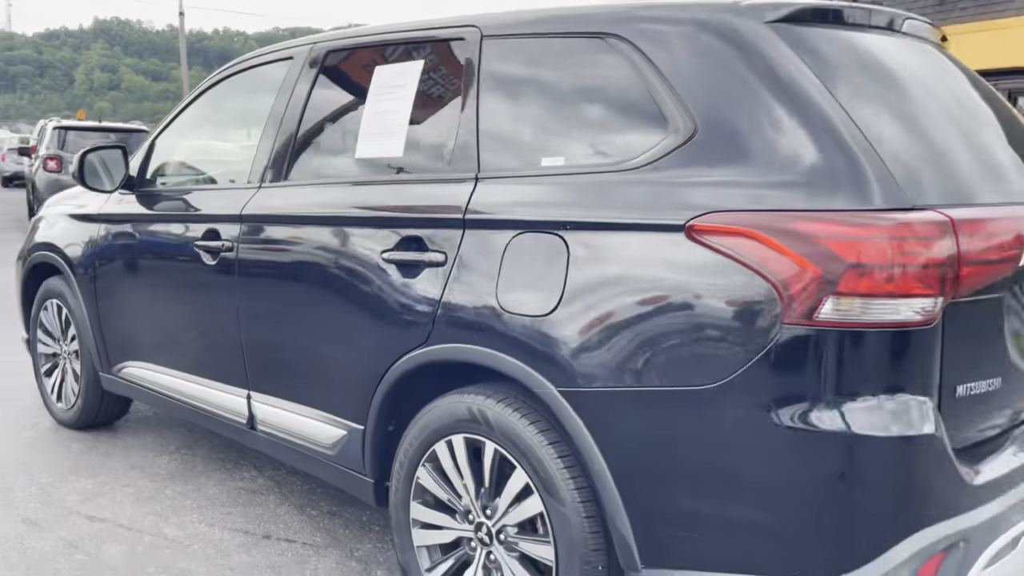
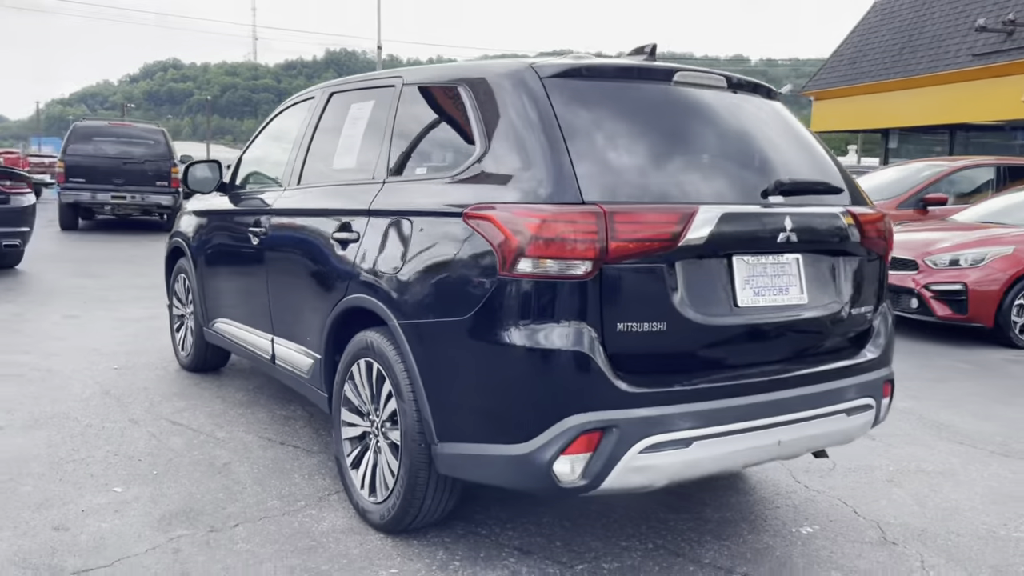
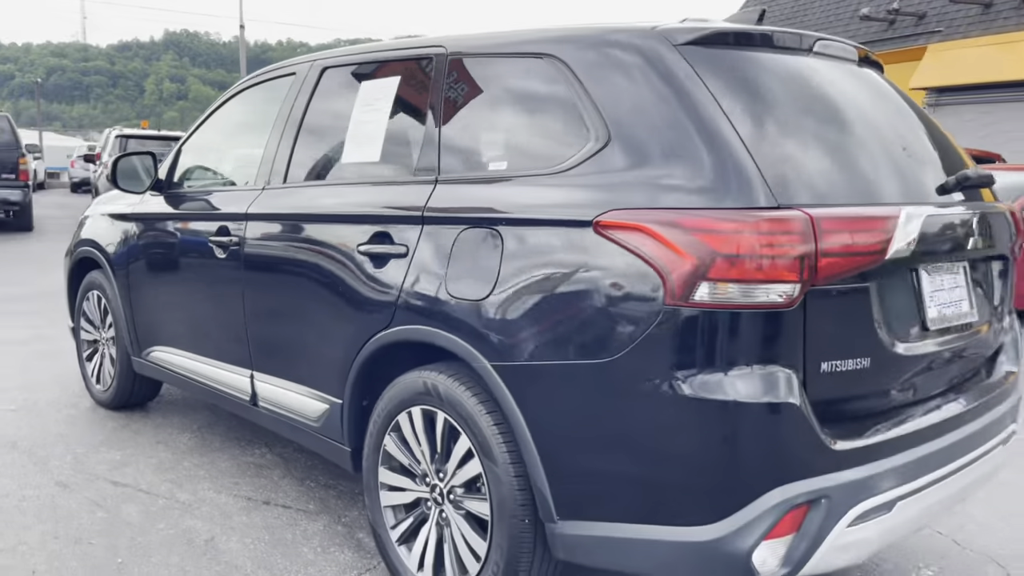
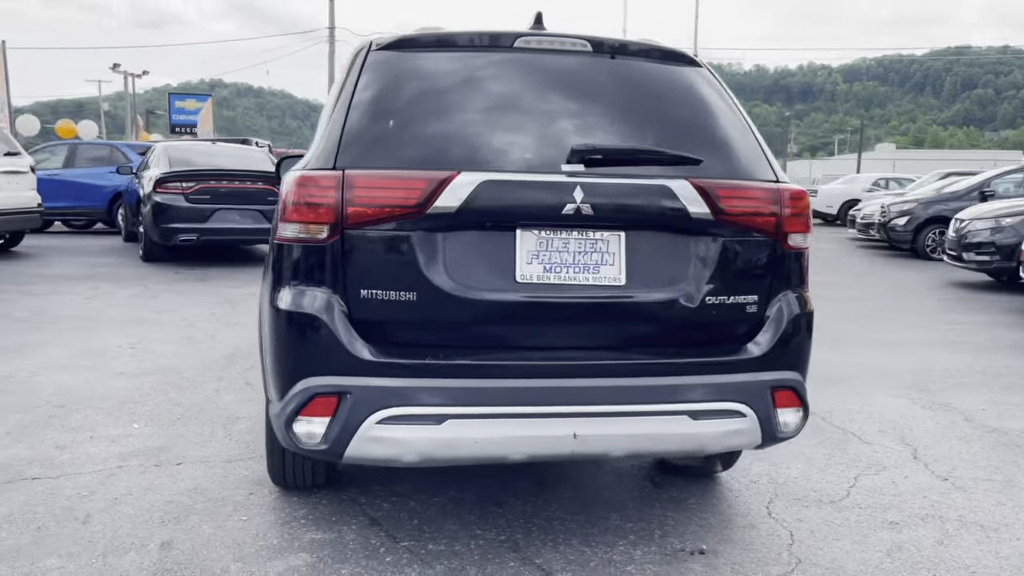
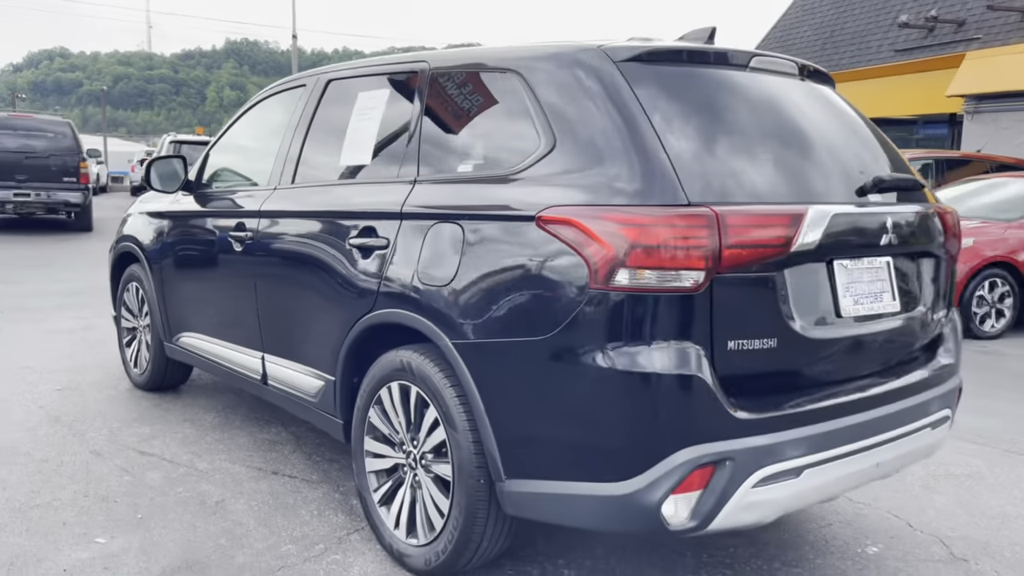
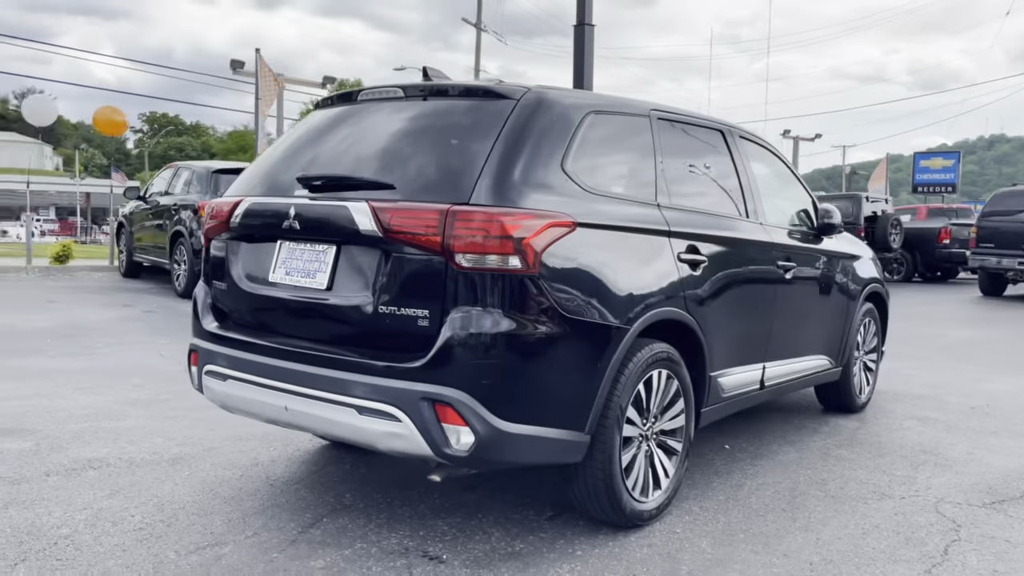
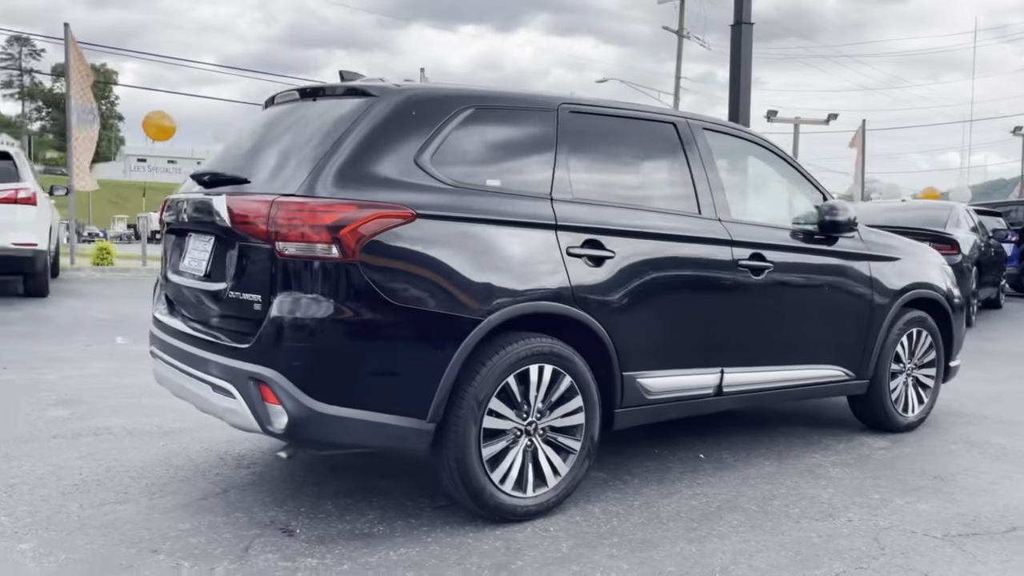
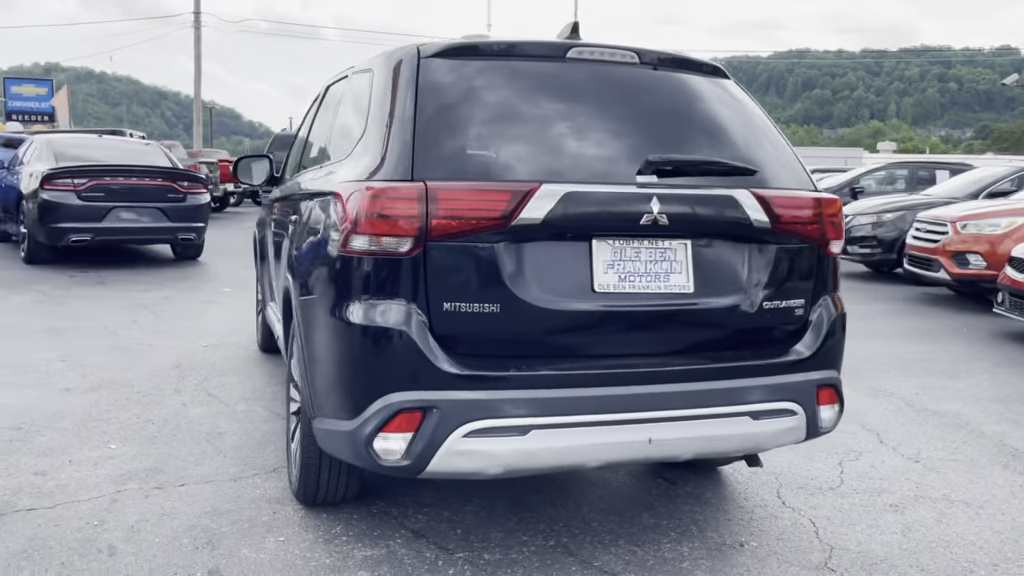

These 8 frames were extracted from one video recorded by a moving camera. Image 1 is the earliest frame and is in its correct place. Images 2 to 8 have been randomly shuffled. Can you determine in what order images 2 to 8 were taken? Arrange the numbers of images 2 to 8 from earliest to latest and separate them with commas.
3, 5, 2, 8, 4, 6, 7
